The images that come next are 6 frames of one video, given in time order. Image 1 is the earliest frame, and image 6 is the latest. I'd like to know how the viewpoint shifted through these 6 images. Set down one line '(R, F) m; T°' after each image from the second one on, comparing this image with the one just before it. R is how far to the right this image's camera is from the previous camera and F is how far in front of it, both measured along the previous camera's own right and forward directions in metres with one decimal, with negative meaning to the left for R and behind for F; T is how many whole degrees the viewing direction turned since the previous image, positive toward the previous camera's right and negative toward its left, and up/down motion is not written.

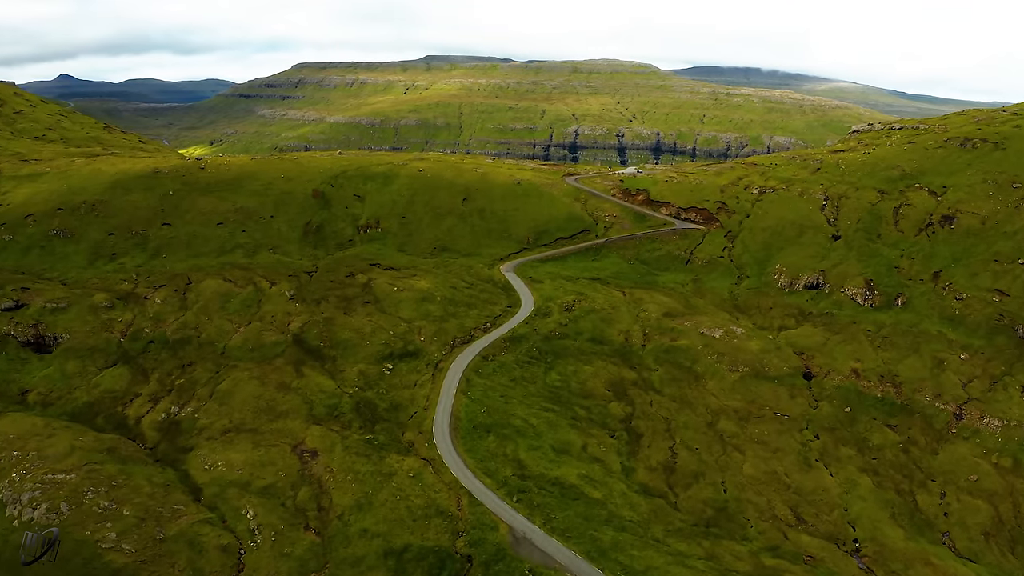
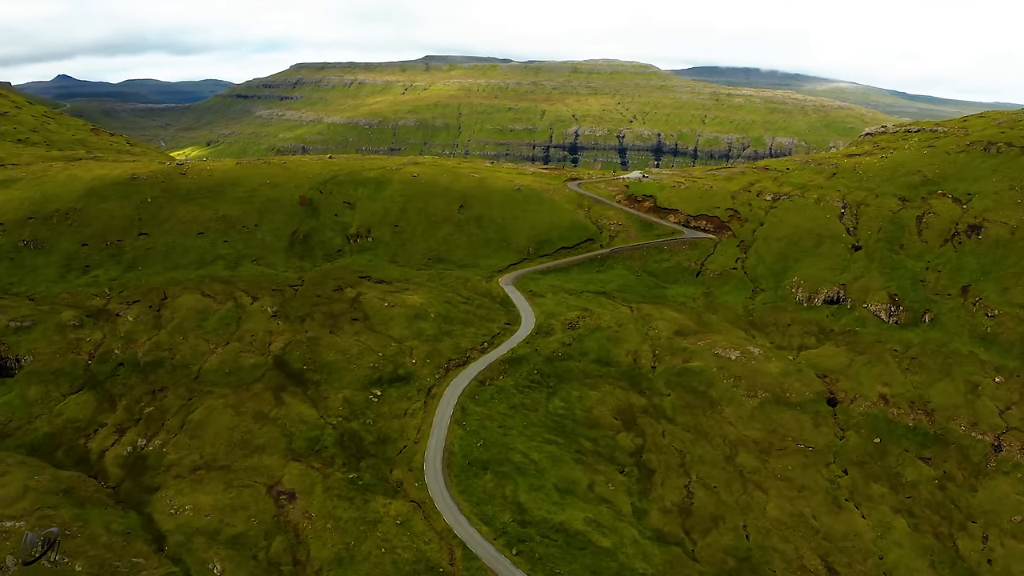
(0.0, +9.9) m; 0°
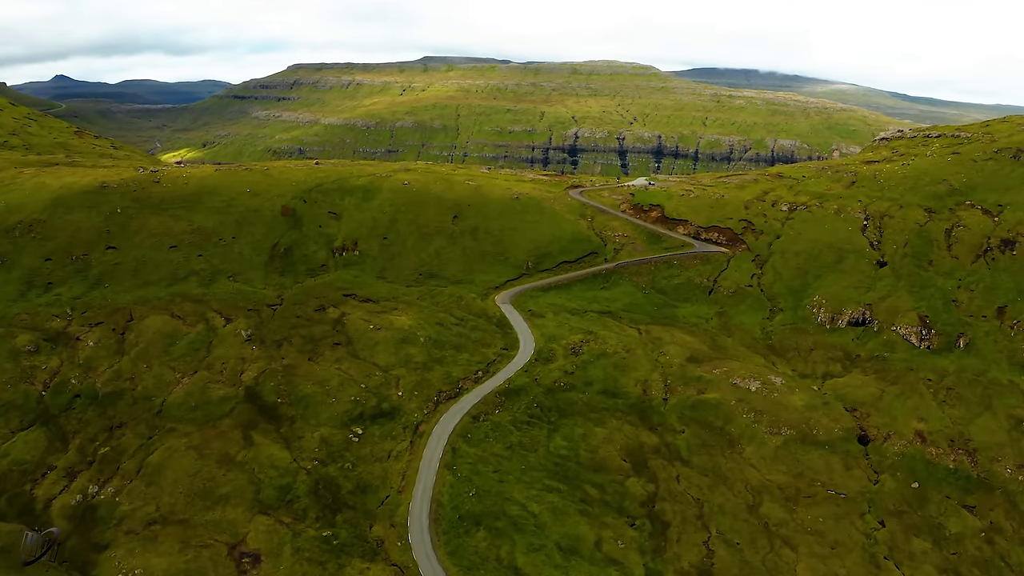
(+0.4, +11.4) m; 0°
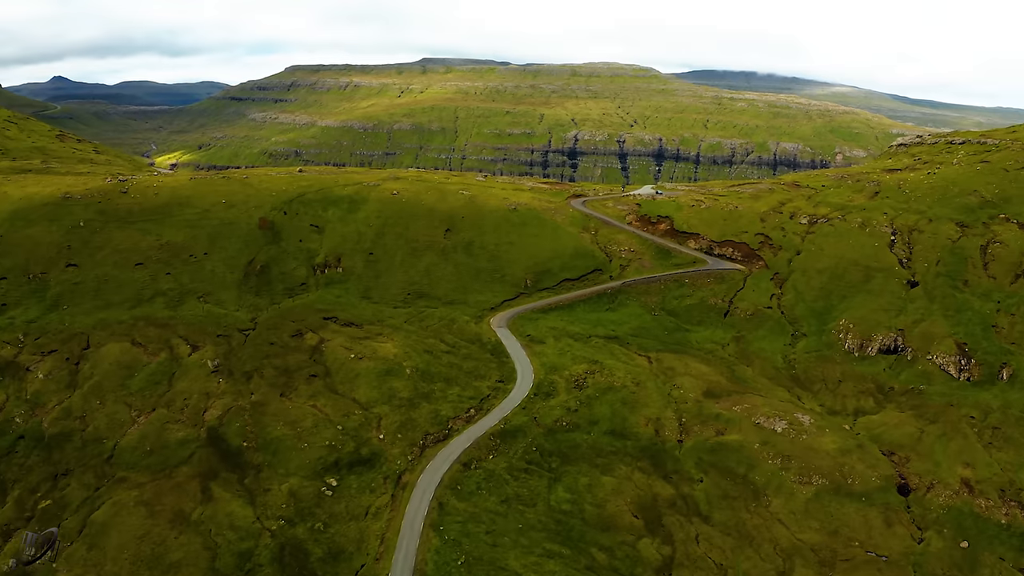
(+0.5, +12.0) m; 0°
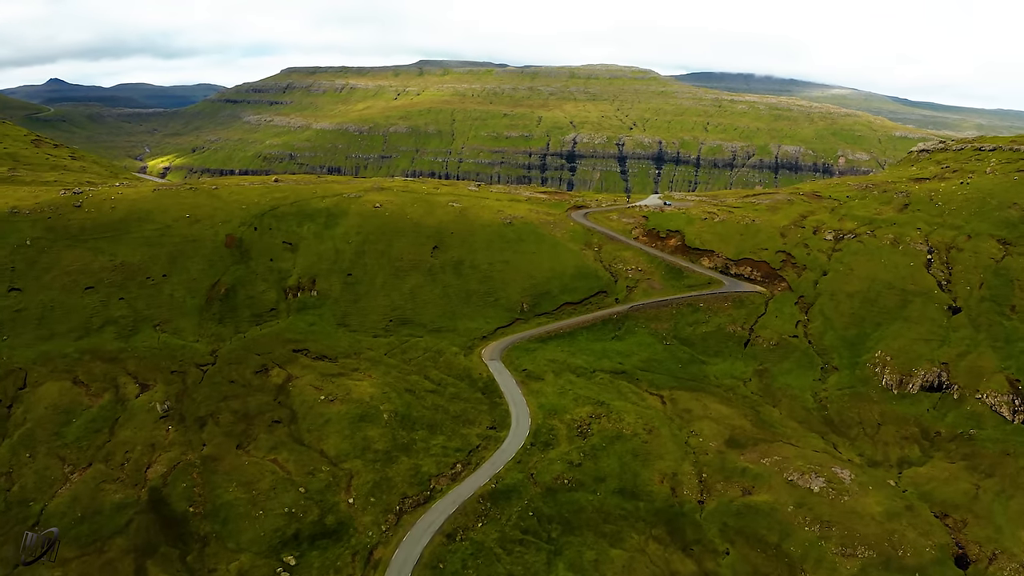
(+0.9, +13.9) m; 0°
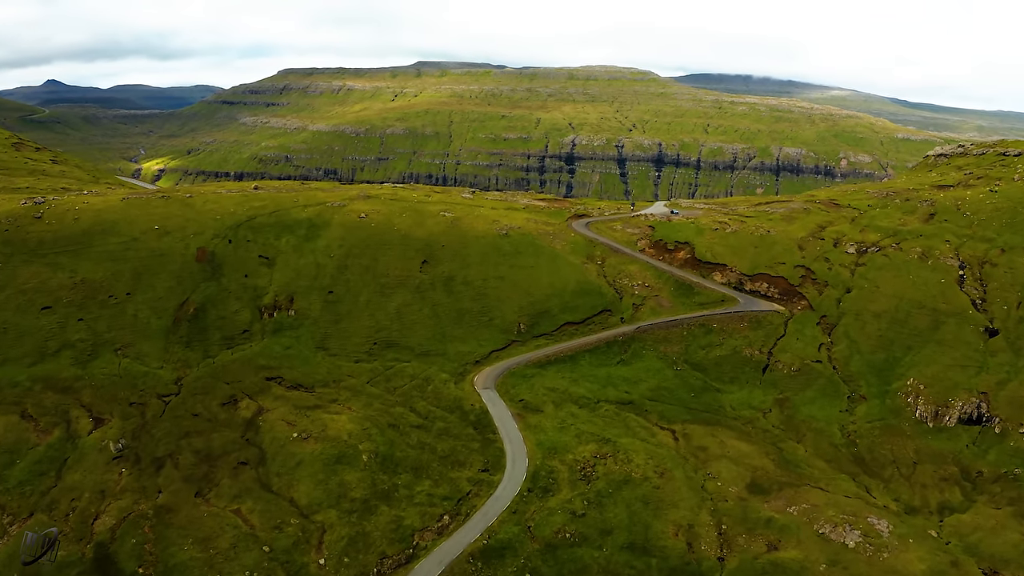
(+0.6, +10.0) m; 0°
